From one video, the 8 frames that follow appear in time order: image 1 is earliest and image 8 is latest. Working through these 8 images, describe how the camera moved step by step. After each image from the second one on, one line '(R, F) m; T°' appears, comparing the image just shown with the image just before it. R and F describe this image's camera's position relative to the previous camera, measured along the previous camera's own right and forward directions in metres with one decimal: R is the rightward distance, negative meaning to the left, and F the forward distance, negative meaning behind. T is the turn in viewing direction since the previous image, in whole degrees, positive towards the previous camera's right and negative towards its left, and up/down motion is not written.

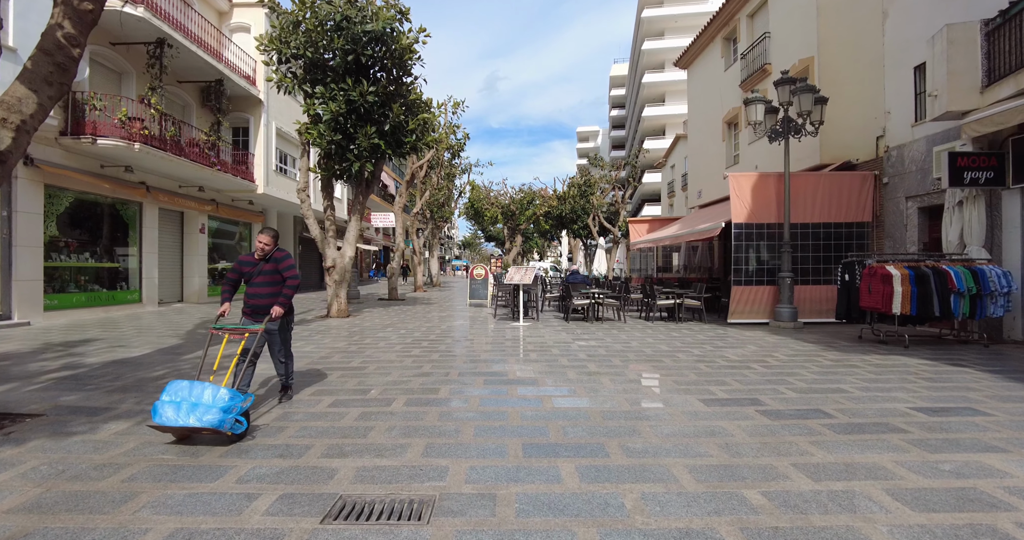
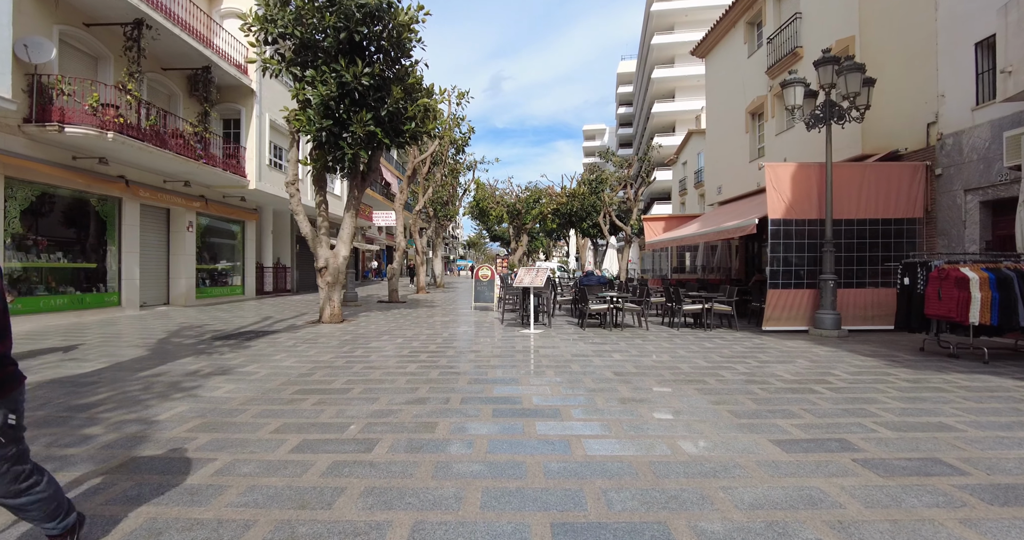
(-0.1, +1.1) m; -1°
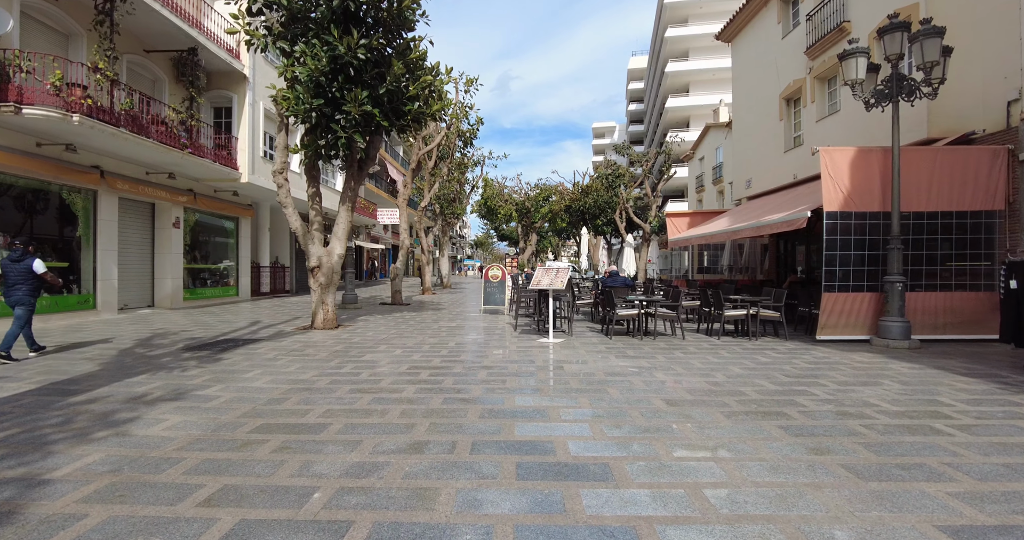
(-0.2, +1.3) m; -1°
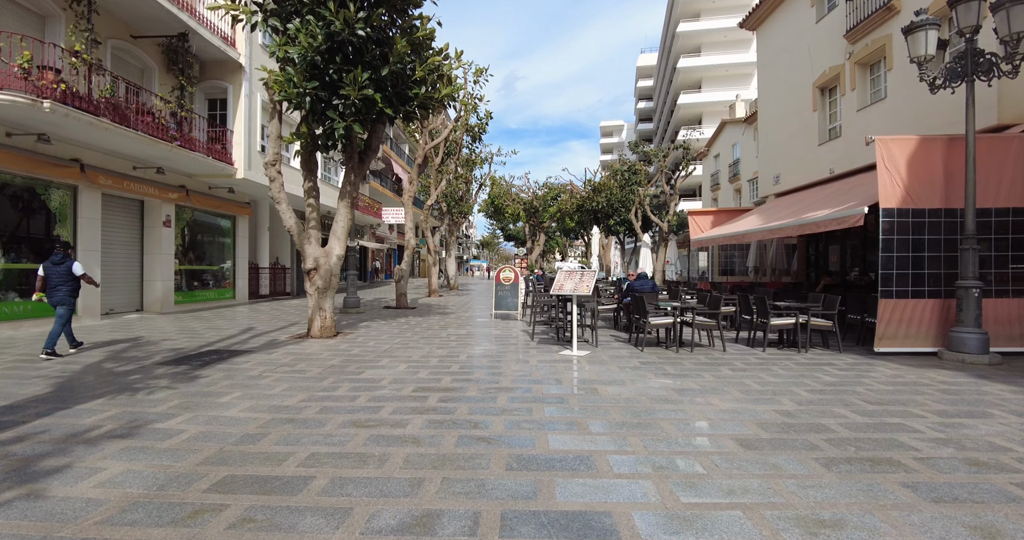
(-0.2, +1.0) m; -1°
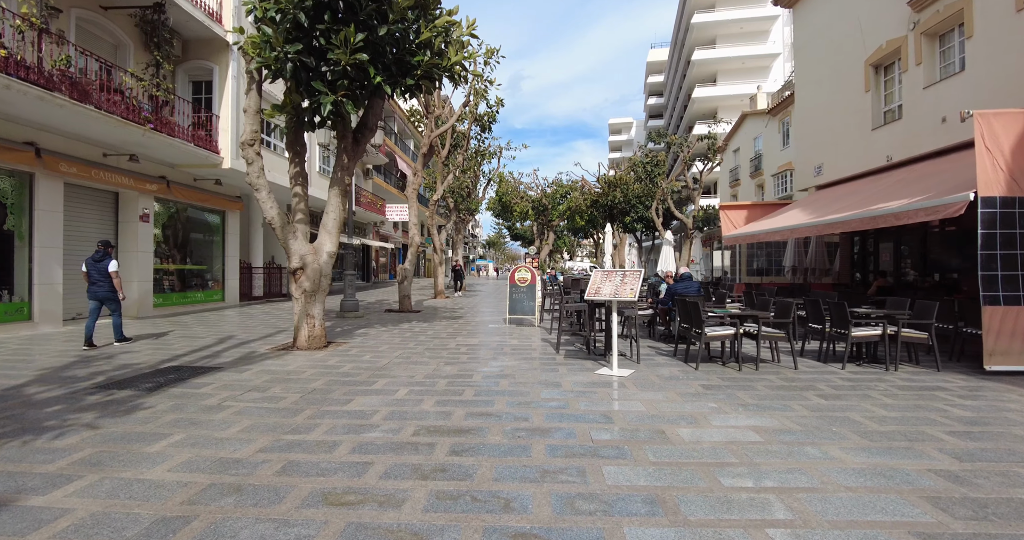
(-0.2, +1.5) m; -1°
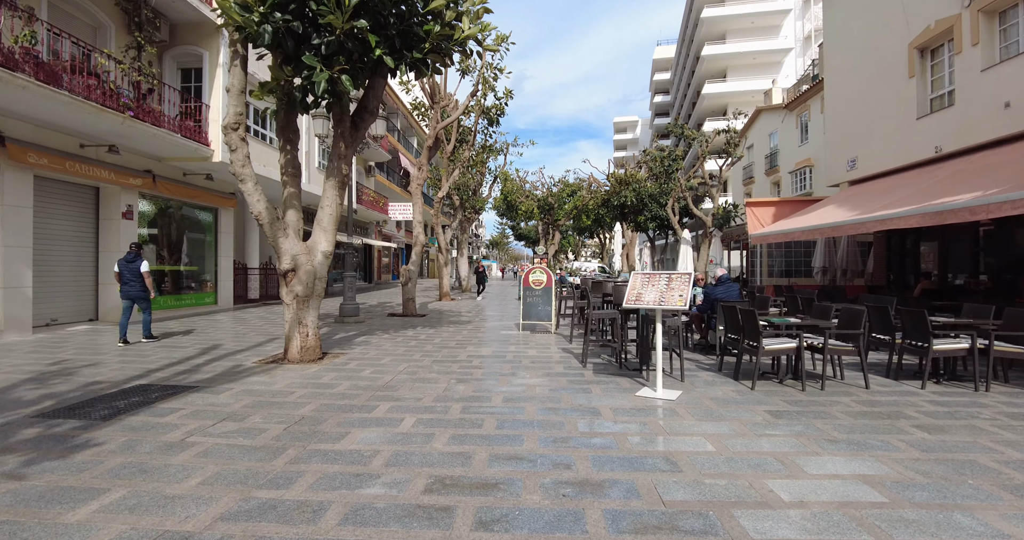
(-0.2, +1.0) m; 0°
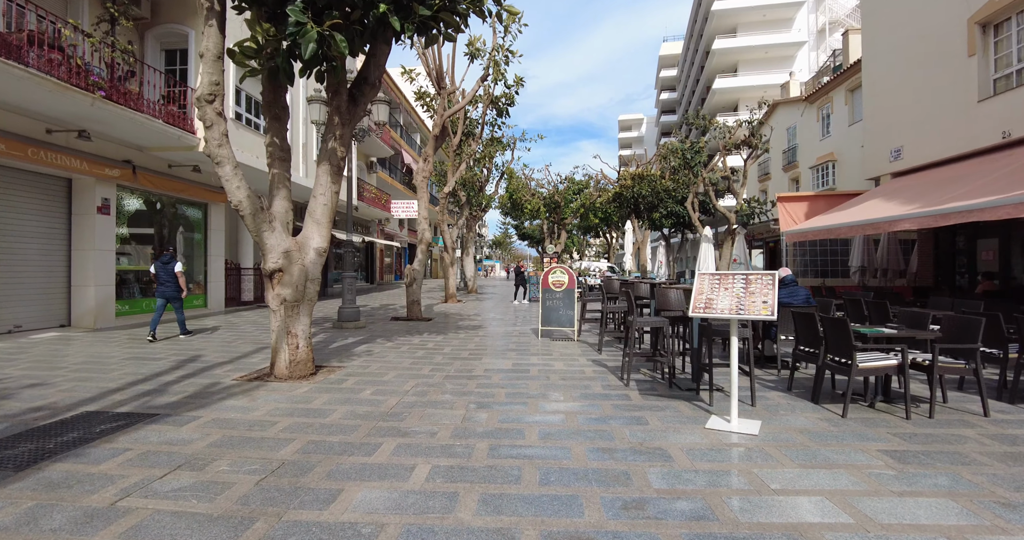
(-0.3, +1.1) m; 0°
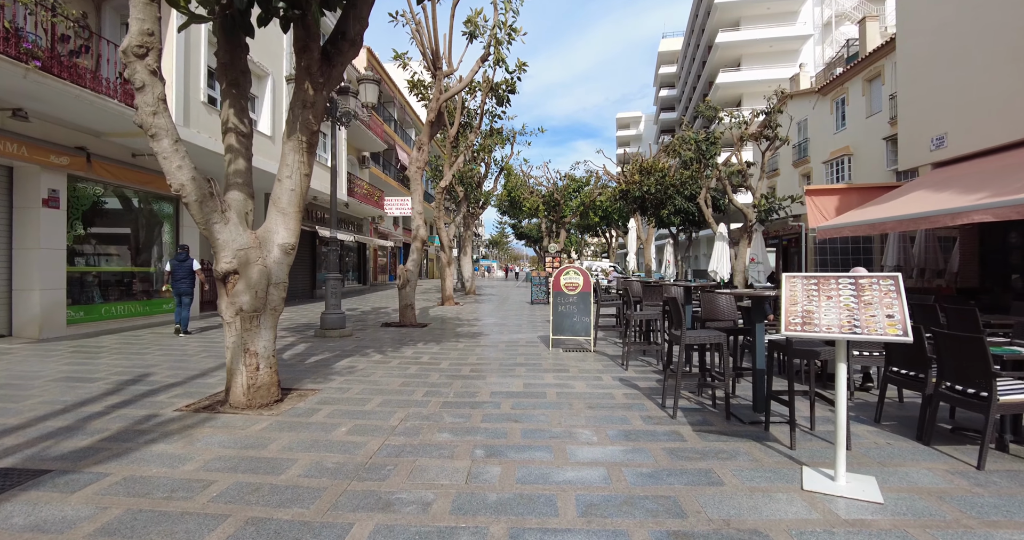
(-0.2, +1.2) m; 0°
